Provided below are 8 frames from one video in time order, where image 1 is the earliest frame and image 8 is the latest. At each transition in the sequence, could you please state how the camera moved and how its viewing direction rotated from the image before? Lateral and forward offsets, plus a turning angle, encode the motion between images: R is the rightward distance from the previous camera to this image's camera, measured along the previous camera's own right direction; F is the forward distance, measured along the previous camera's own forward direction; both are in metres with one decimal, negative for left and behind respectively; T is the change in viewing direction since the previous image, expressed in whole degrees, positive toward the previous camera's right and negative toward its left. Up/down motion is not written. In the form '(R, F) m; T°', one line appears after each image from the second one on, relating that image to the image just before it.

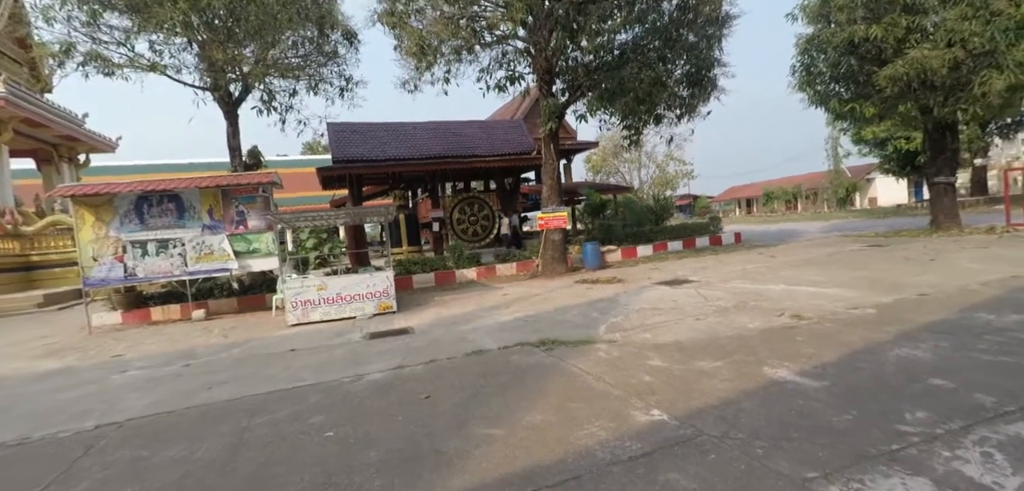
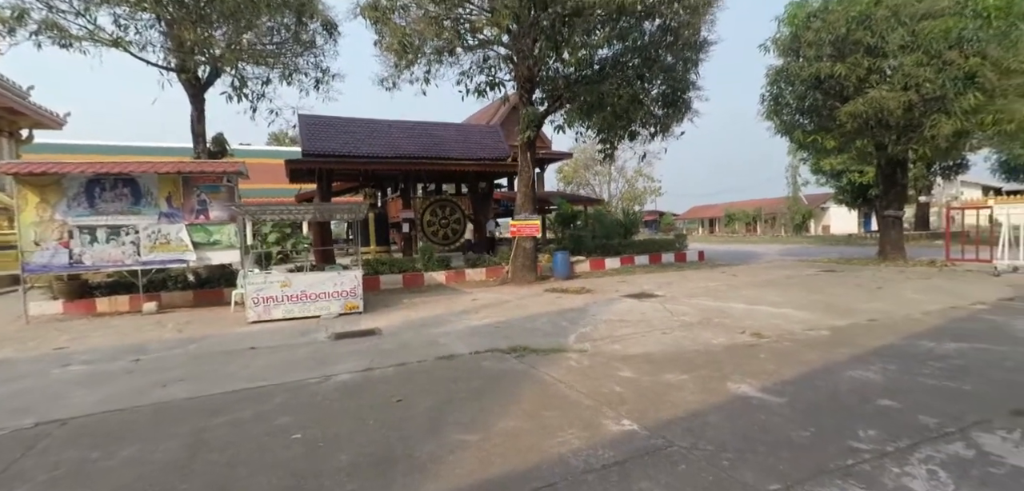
(-0.1, 0.0) m; +4°
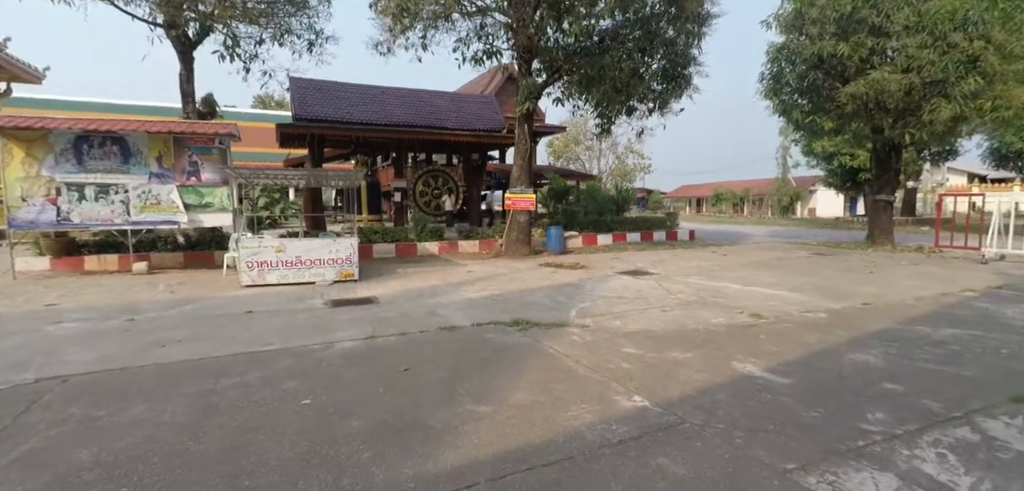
(-0.2, +0.1) m; +2°
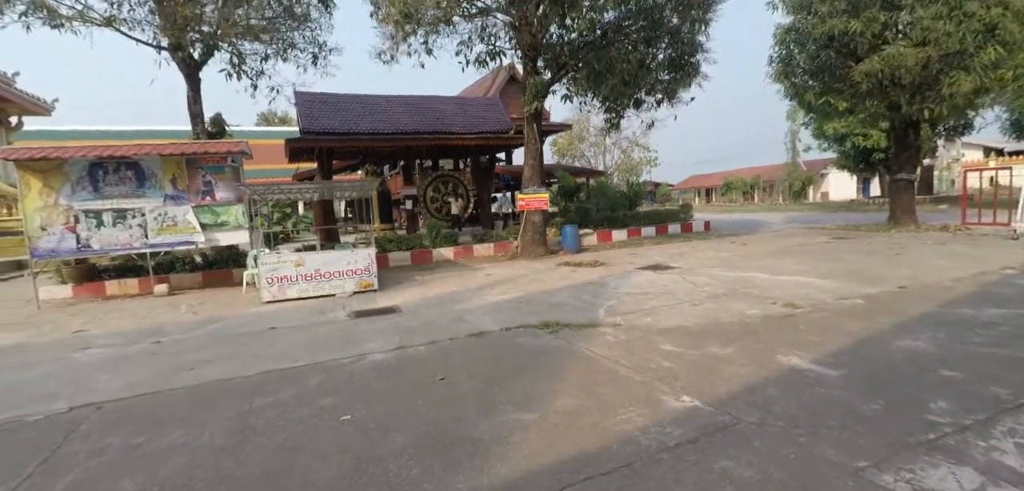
(-0.2, +0.1) m; -1°
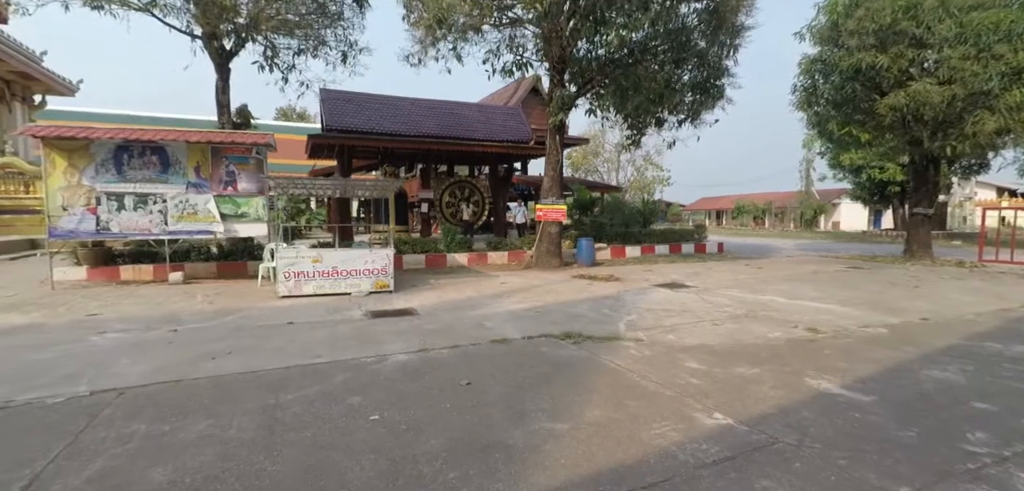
(-0.2, 0.0) m; 0°
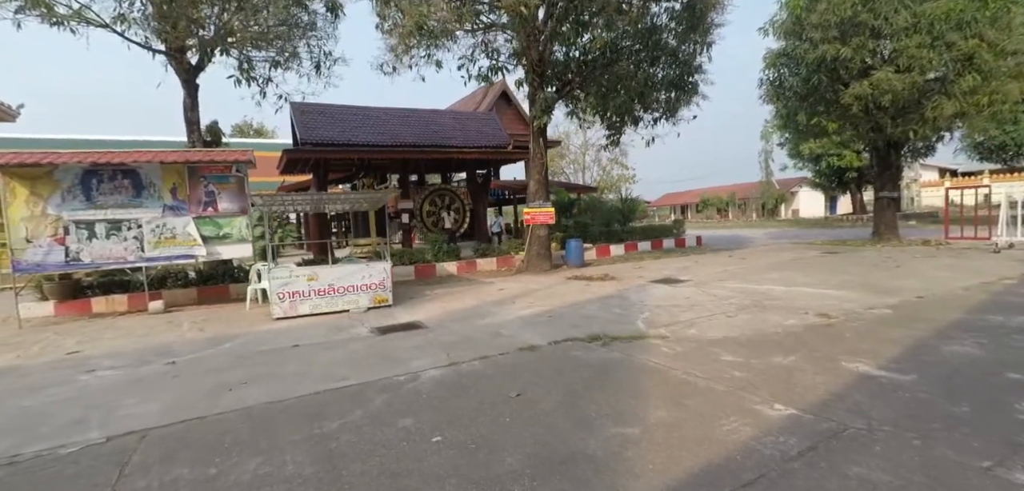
(-0.6, +0.1) m; +4°
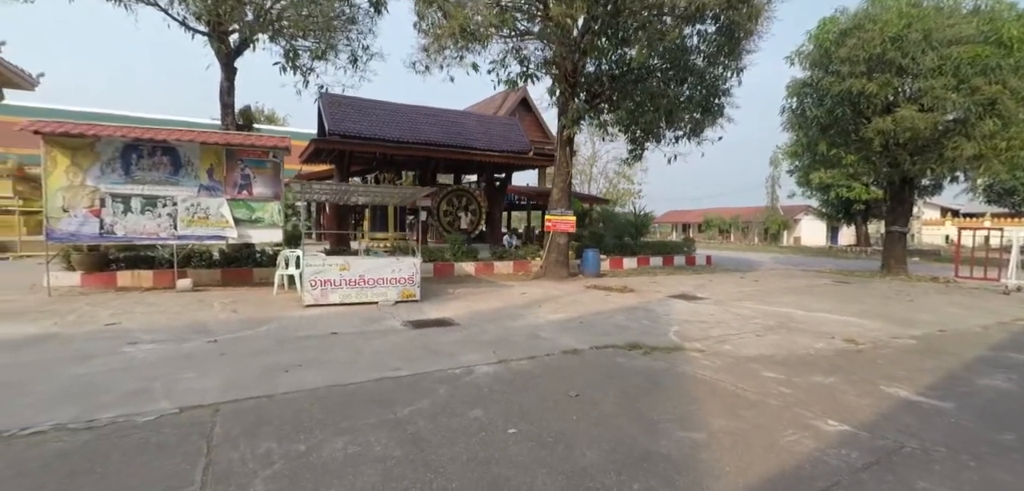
(-0.6, -0.1) m; +1°
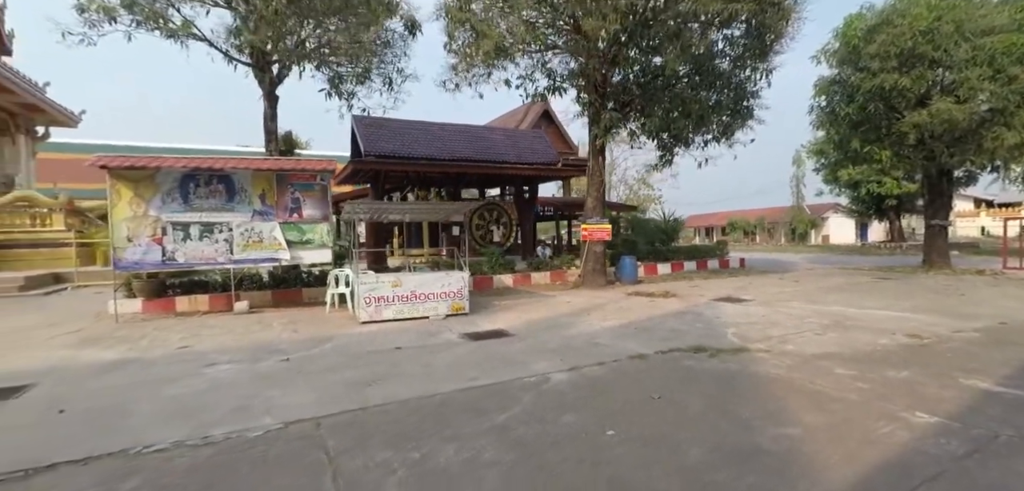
(-0.5, -0.2) m; -2°
